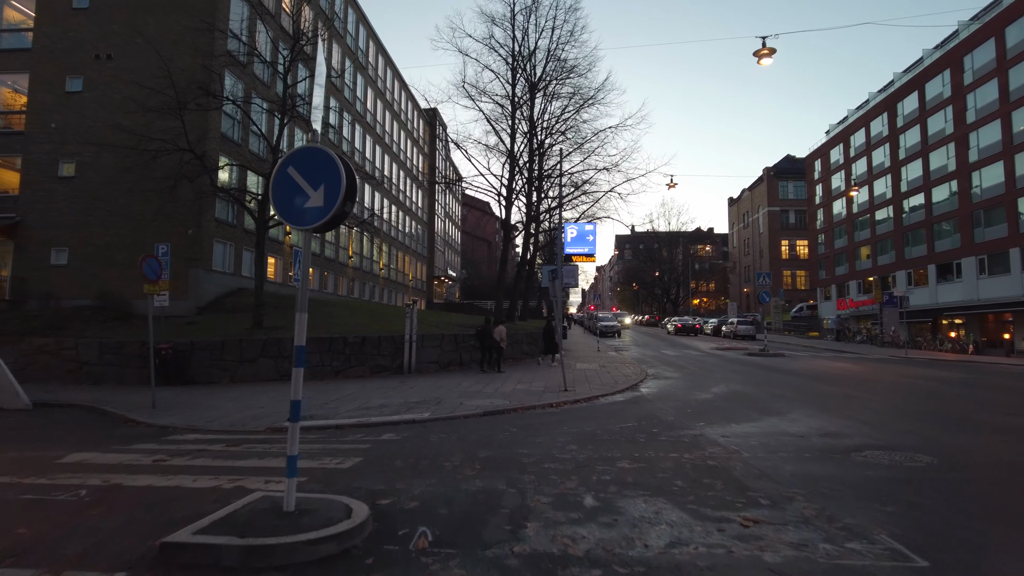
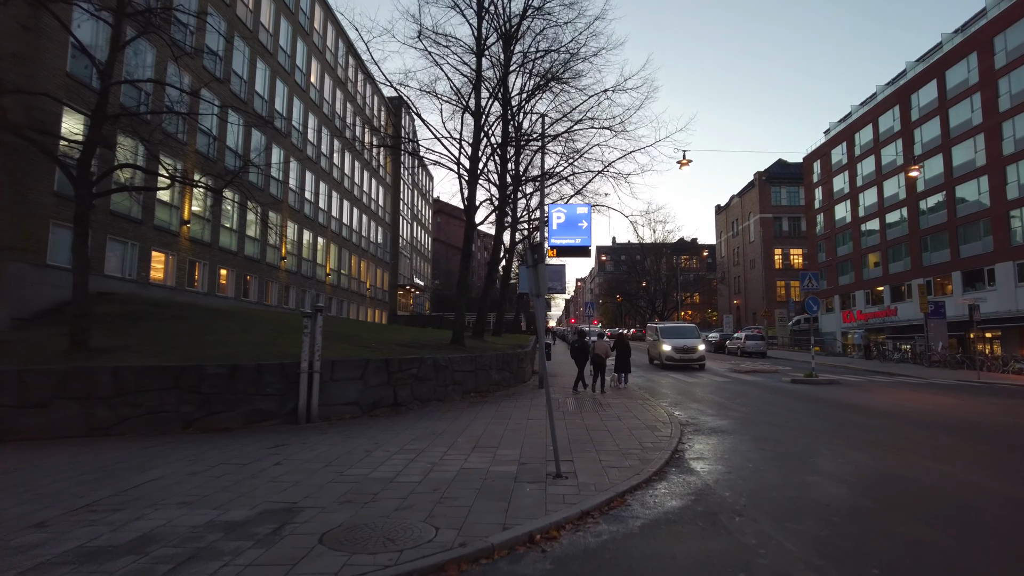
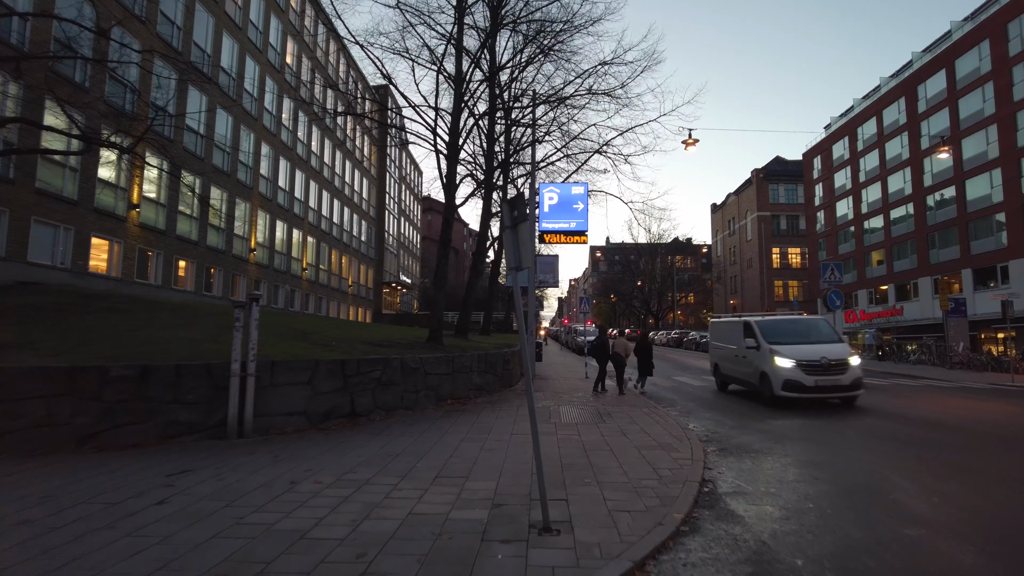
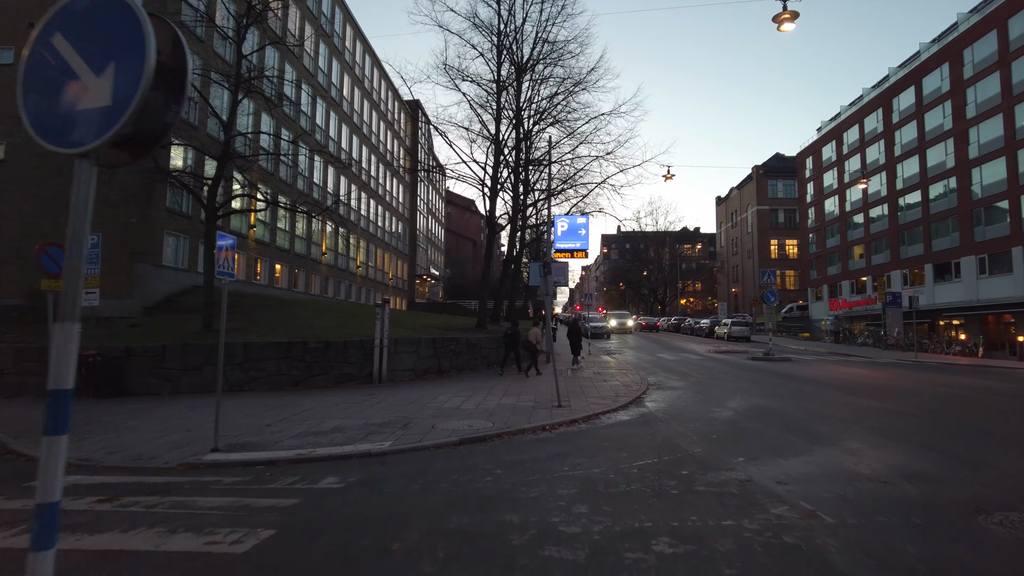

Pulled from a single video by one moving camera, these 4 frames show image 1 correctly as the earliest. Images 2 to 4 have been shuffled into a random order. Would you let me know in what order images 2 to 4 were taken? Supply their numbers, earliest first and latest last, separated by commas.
4, 2, 3
